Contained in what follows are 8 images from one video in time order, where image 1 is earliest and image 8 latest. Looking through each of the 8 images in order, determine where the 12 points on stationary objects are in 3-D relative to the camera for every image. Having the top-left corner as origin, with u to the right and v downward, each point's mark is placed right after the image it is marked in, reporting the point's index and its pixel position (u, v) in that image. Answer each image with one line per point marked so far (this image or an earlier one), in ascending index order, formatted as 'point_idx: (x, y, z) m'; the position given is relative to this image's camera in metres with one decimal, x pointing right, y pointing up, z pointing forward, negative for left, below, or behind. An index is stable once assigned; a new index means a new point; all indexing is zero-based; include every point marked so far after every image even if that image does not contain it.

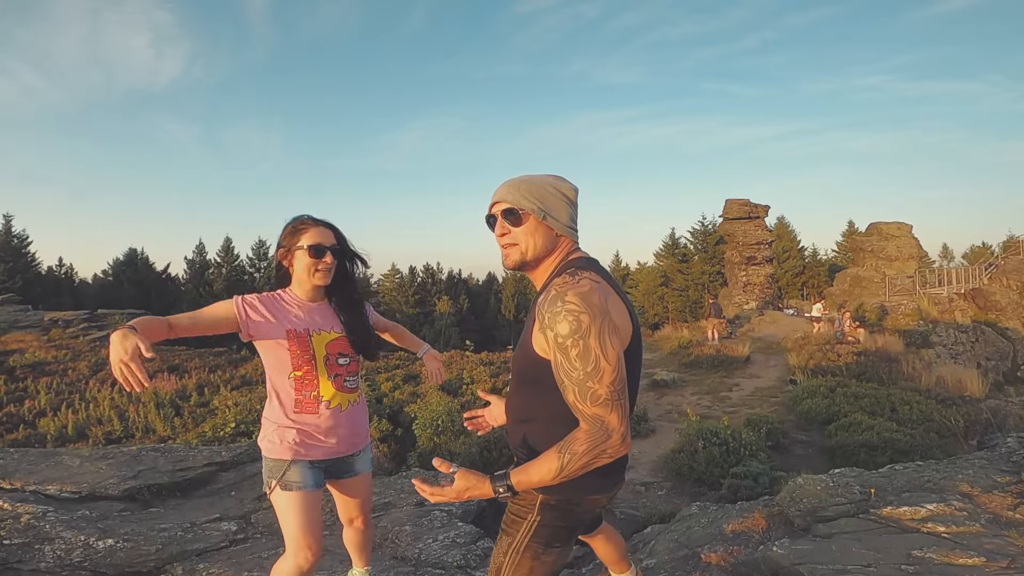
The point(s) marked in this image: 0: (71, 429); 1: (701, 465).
0: (-10.0, -3.2, +13.5) m
1: (+2.6, -2.4, +8.2) m
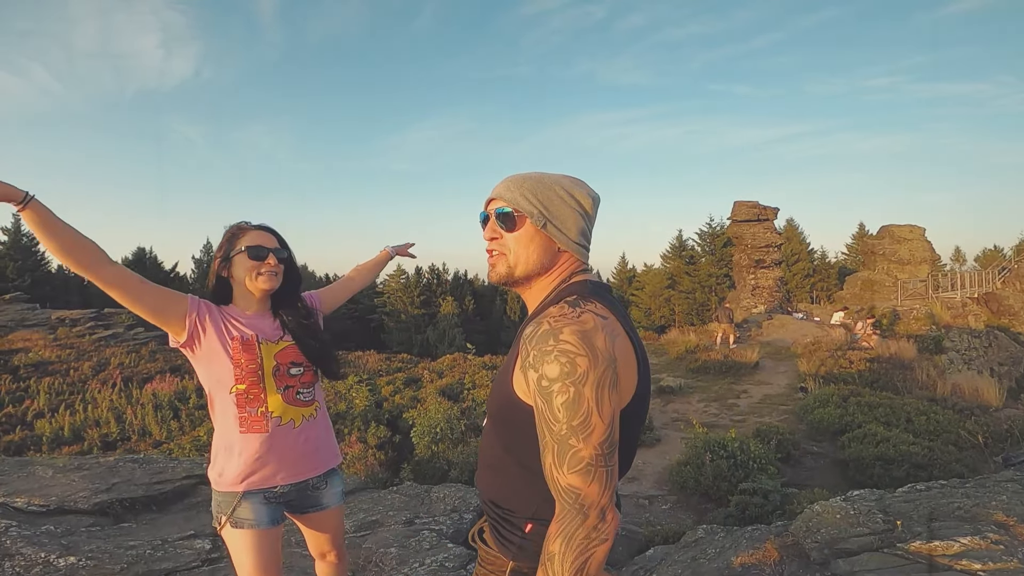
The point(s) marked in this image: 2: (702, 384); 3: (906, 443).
0: (-9.9, -3.2, +13.2) m
1: (+2.6, -2.5, +7.8) m
2: (+5.2, -2.6, +16.2) m
3: (+5.8, -2.3, +8.9) m
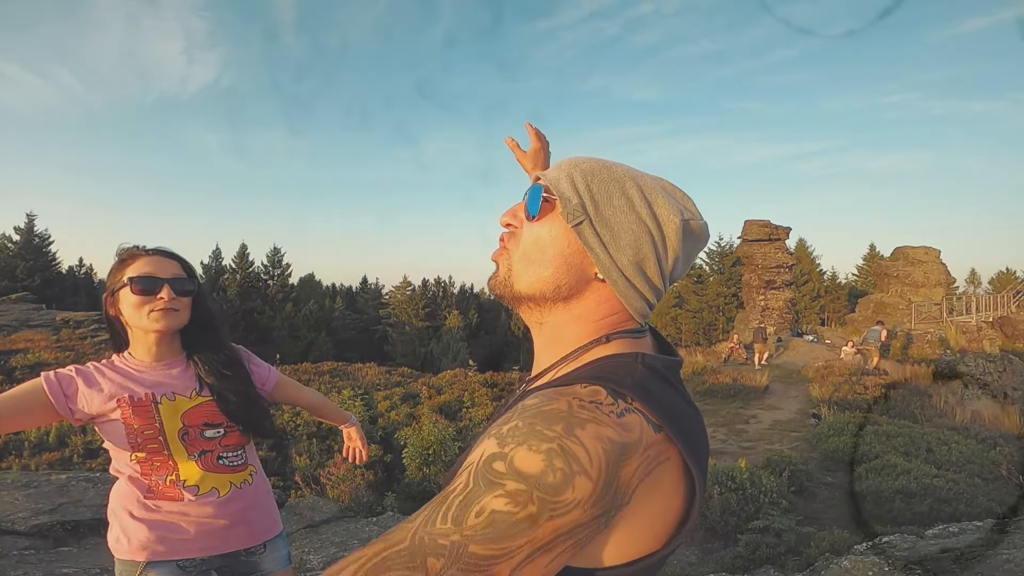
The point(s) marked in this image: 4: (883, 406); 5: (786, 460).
0: (-10.0, -3.3, +12.8) m
1: (+2.5, -2.7, +7.3) m
2: (+5.2, -3.1, +15.6) m
3: (+5.8, -2.6, +8.3) m
4: (+8.5, -2.7, +13.8) m
5: (+4.4, -2.8, +9.7) m
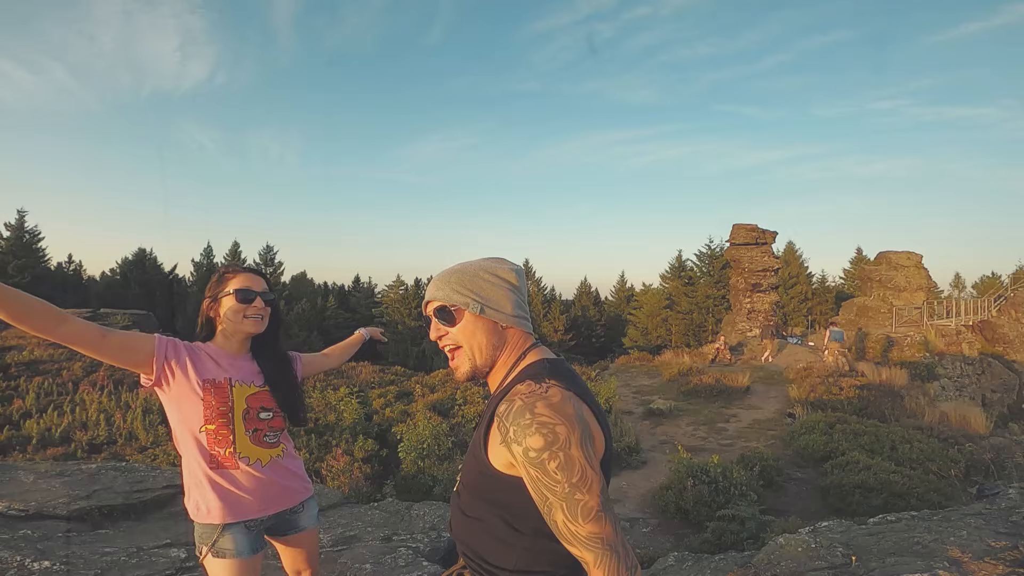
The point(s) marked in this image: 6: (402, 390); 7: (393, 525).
0: (-10.2, -3.3, +13.3) m
1: (+2.3, -2.8, +7.9) m
2: (+4.9, -3.2, +16.3) m
3: (+5.6, -2.8, +9.0) m
4: (+8.3, -2.9, +14.5) m
5: (+4.3, -2.9, +10.4) m
6: (-2.8, -2.6, +15.2) m
7: (-1.1, -2.3, +5.8) m
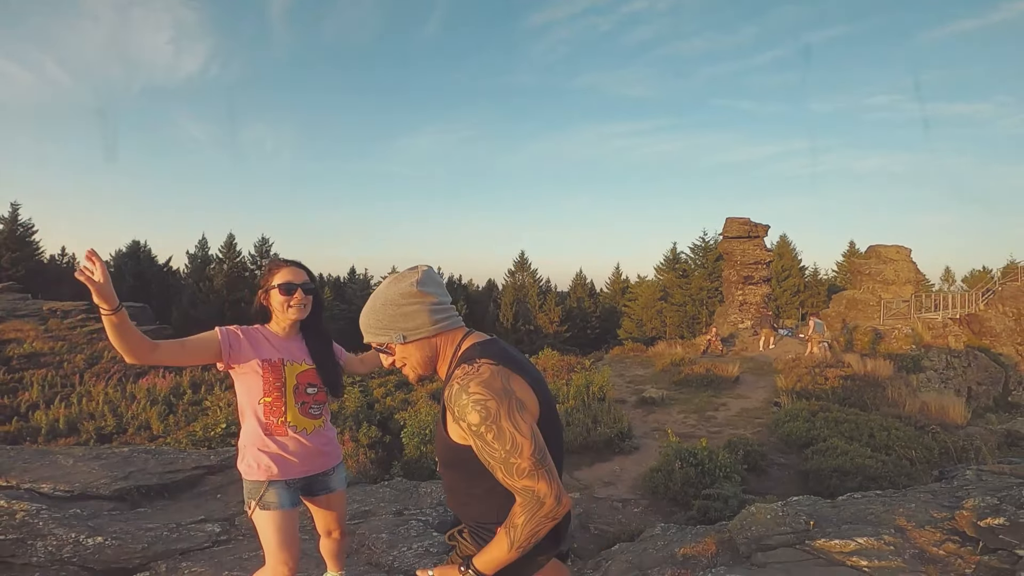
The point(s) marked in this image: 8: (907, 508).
0: (-10.2, -3.1, +13.7) m
1: (+2.3, -2.8, +8.4) m
2: (+4.8, -3.0, +16.8) m
3: (+5.6, -2.7, +9.5) m
4: (+8.2, -2.7, +15.1) m
5: (+4.2, -2.8, +10.9) m
6: (-2.9, -2.4, +15.7) m
7: (-1.1, -2.2, +6.3) m
8: (+2.9, -1.6, +4.5) m
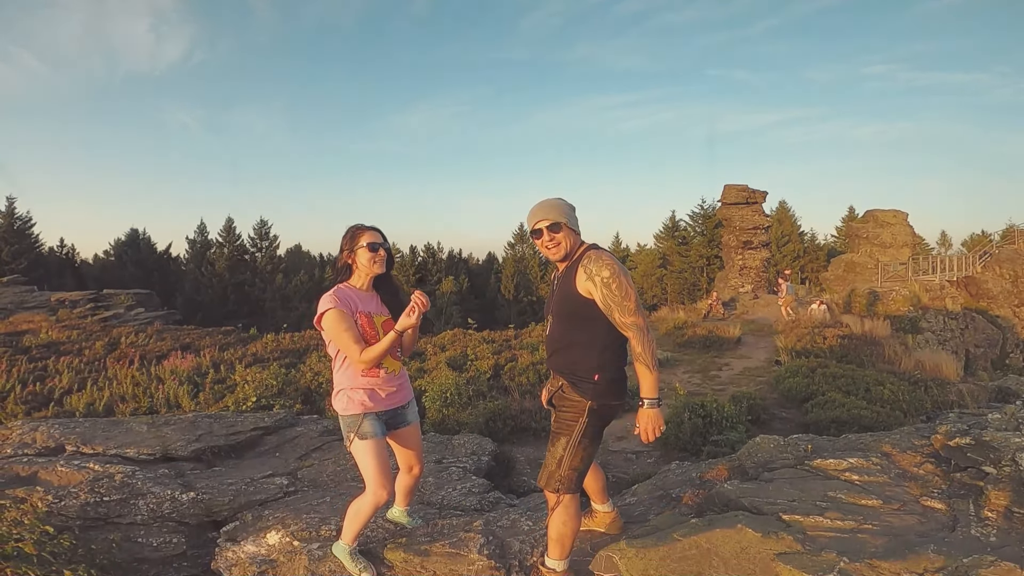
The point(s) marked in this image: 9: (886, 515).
0: (-9.9, -2.7, +14.4) m
1: (+2.6, -2.2, +9.1) m
2: (+5.1, -2.0, +17.5) m
3: (+5.9, -2.0, +10.2) m
4: (+8.5, -1.7, +15.8) m
5: (+4.5, -2.1, +11.6) m
6: (-2.6, -1.7, +16.3) m
7: (-0.8, -1.9, +6.9) m
8: (+3.2, -1.2, +5.1) m
9: (+2.3, -1.4, +3.7) m
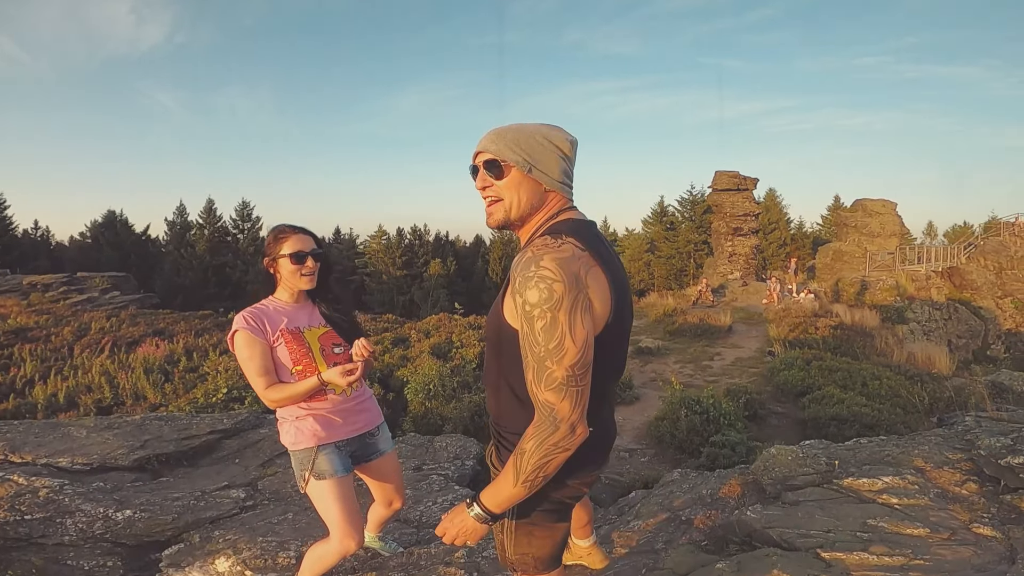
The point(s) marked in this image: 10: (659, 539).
0: (-10.2, -2.4, +13.6) m
1: (+2.4, -2.1, +8.6) m
2: (+4.8, -1.7, +17.1) m
3: (+5.7, -1.9, +9.8) m
4: (+8.2, -1.5, +15.4) m
5: (+4.3, -1.9, +11.1) m
6: (-2.9, -1.4, +15.7) m
7: (-1.0, -1.8, +6.3) m
8: (+3.1, -1.2, +4.6) m
9: (+2.3, -1.4, +3.2) m
10: (+0.9, -1.6, +3.8) m
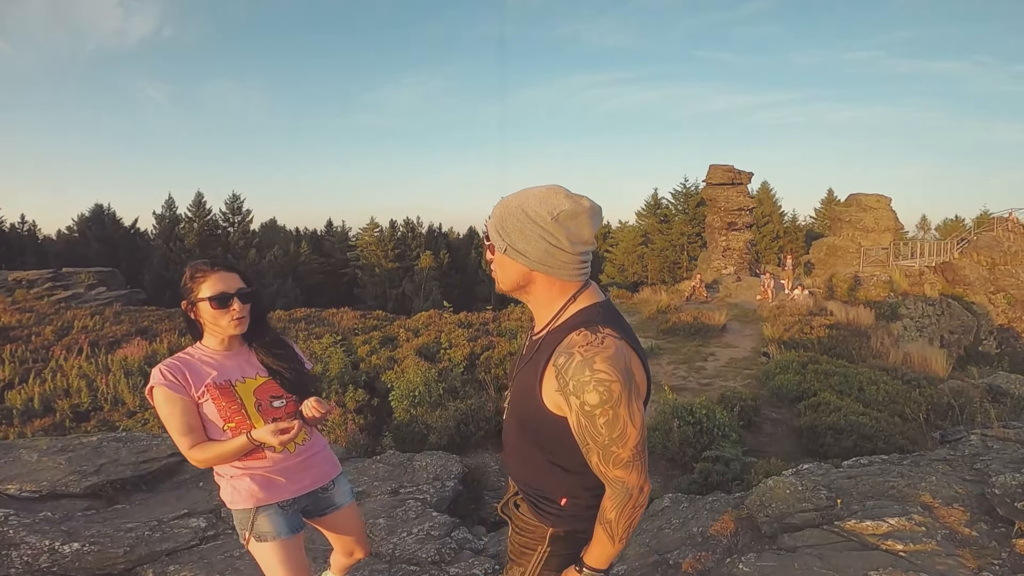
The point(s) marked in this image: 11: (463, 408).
0: (-10.5, -2.4, +13.2) m
1: (+2.3, -2.2, +8.3) m
2: (+4.5, -1.7, +16.8) m
3: (+5.5, -2.0, +9.5) m
4: (+7.9, -1.5, +15.2) m
5: (+4.1, -2.0, +10.9) m
6: (-3.2, -1.4, +15.4) m
7: (-1.1, -1.9, +6.0) m
8: (+3.0, -1.4, +4.3) m
9: (+2.1, -1.6, +2.9) m
10: (+0.8, -1.7, +3.5) m
11: (-0.8, -1.9, +9.6) m
